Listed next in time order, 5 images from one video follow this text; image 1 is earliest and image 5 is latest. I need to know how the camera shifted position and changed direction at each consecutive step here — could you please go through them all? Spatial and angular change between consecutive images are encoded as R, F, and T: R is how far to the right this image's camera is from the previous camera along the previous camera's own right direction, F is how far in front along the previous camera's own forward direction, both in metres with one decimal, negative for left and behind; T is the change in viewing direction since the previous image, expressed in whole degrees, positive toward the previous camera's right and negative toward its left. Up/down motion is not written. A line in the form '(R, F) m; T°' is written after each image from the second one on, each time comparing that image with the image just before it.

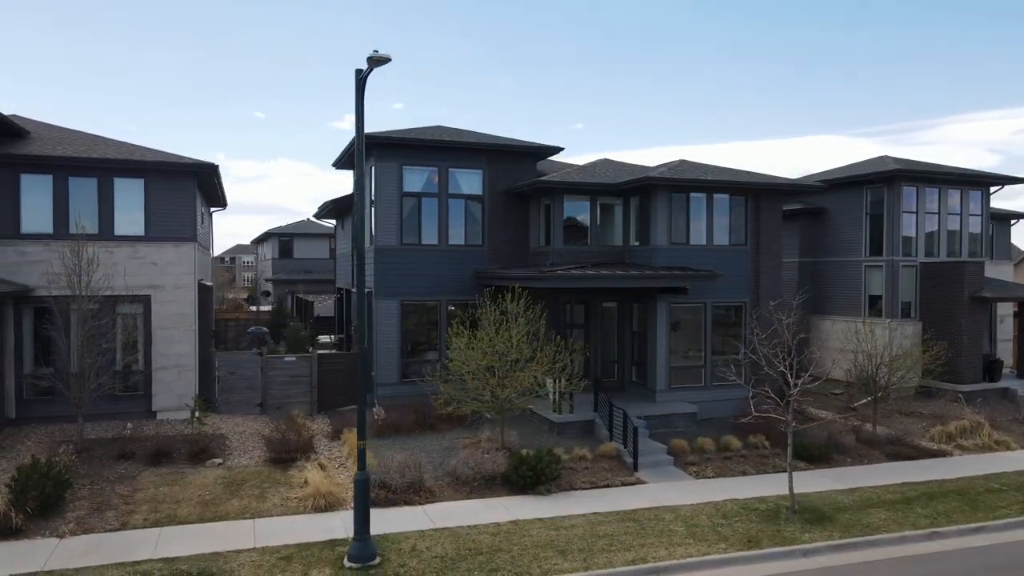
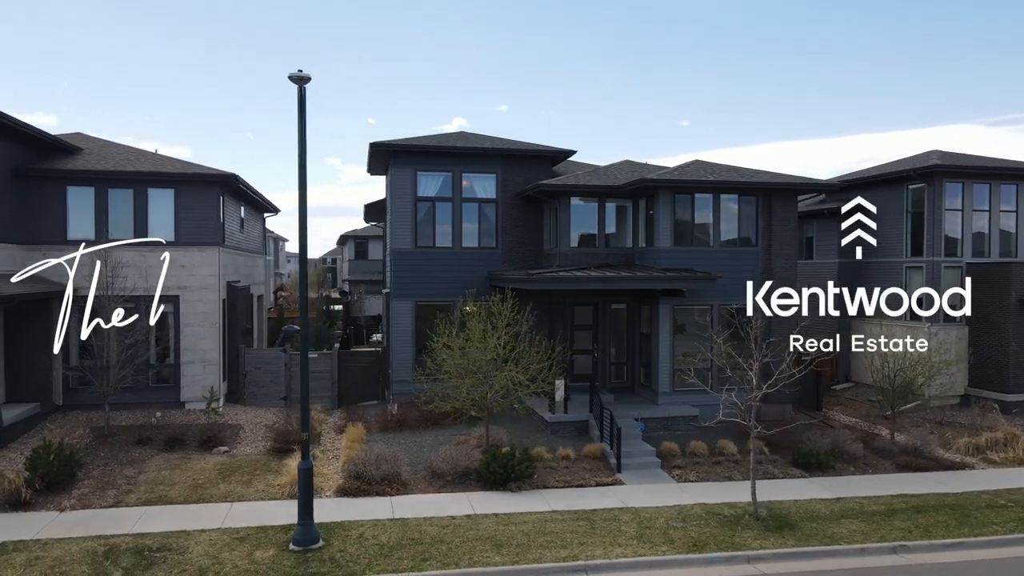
(+2.2, -0.2) m; -7°
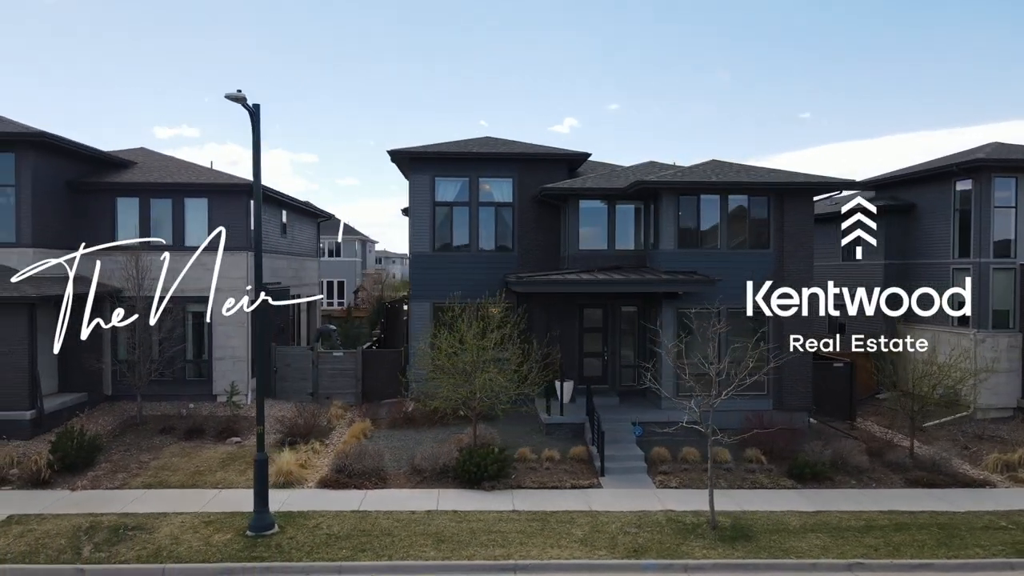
(+2.3, -0.1) m; -8°
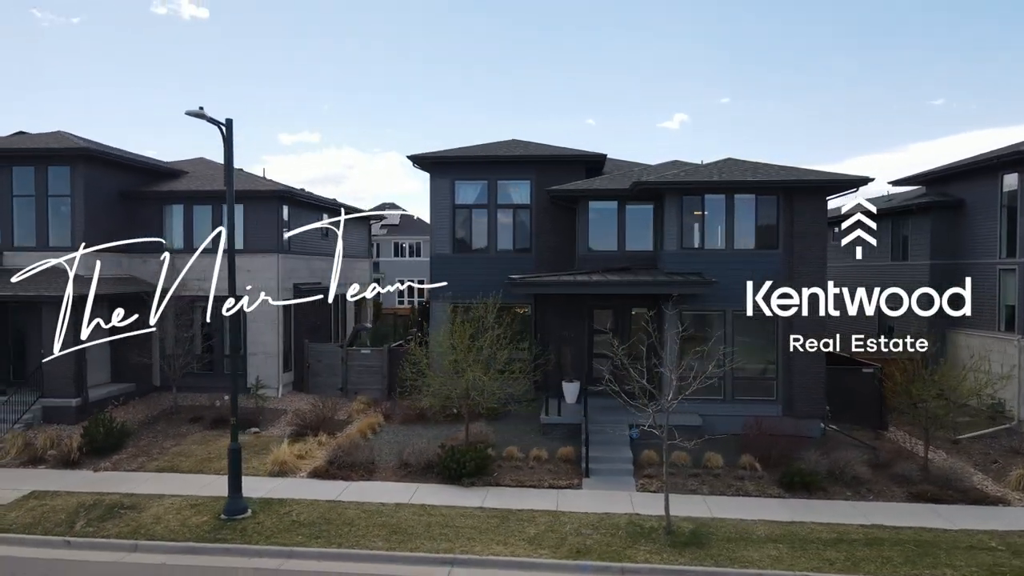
(+2.2, -0.2) m; -8°
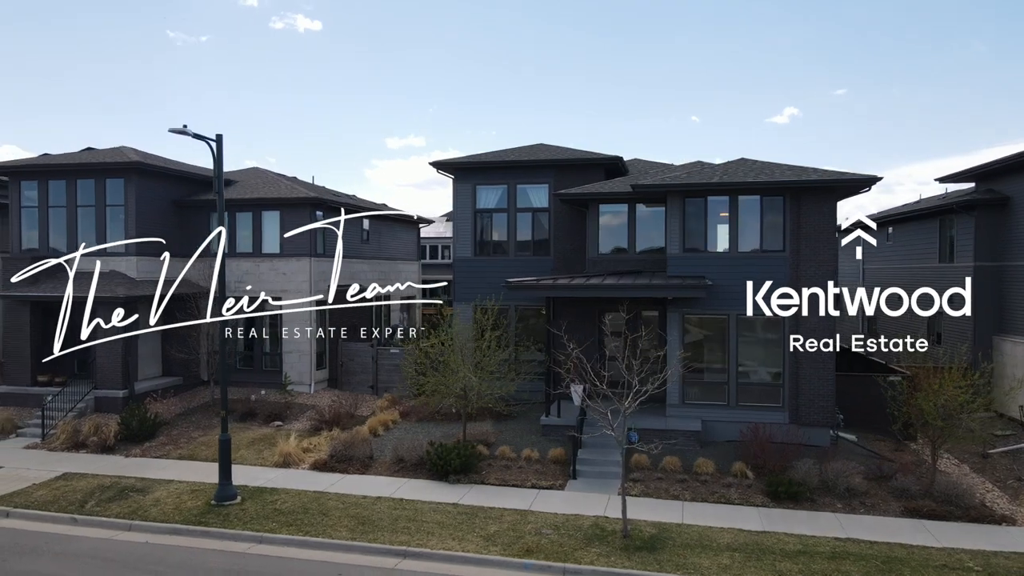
(+2.1, -0.2) m; -7°
